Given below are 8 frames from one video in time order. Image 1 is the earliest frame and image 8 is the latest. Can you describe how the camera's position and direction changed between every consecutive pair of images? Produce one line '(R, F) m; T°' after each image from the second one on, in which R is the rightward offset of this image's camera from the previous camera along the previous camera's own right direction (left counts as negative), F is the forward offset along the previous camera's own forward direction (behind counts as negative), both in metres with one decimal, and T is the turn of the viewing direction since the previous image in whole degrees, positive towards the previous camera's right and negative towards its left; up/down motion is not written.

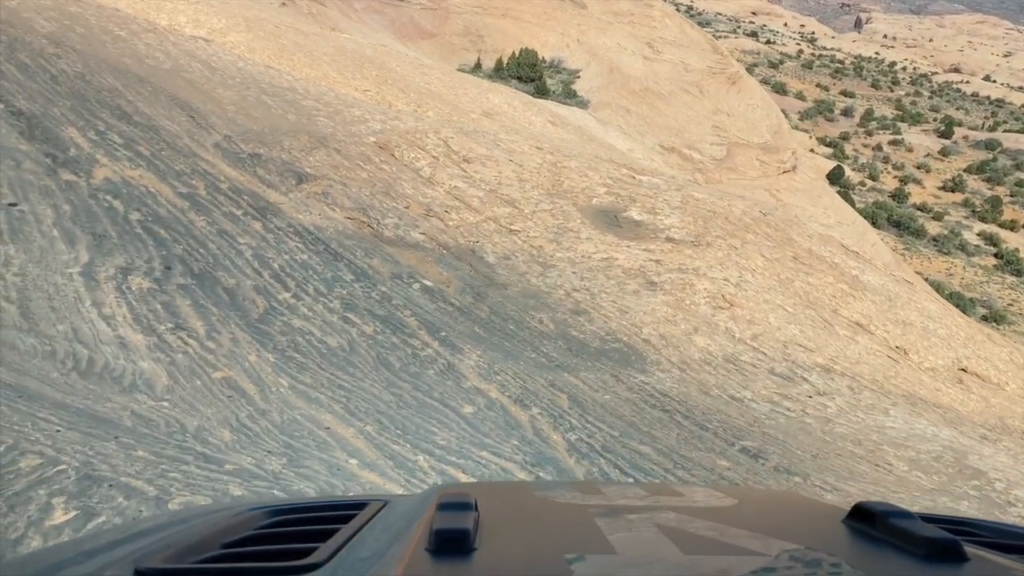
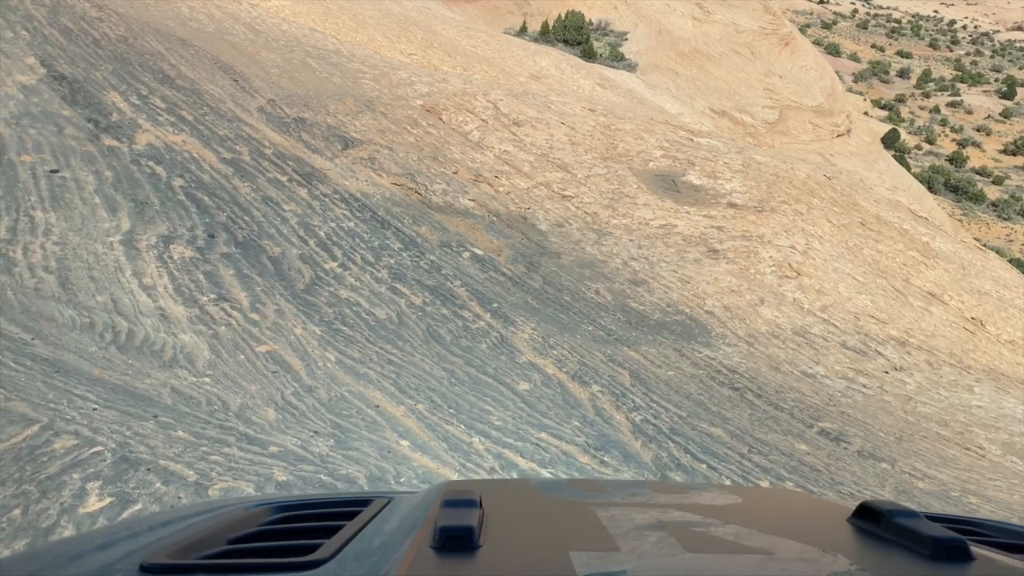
(-0.1, +0.5) m; -3°
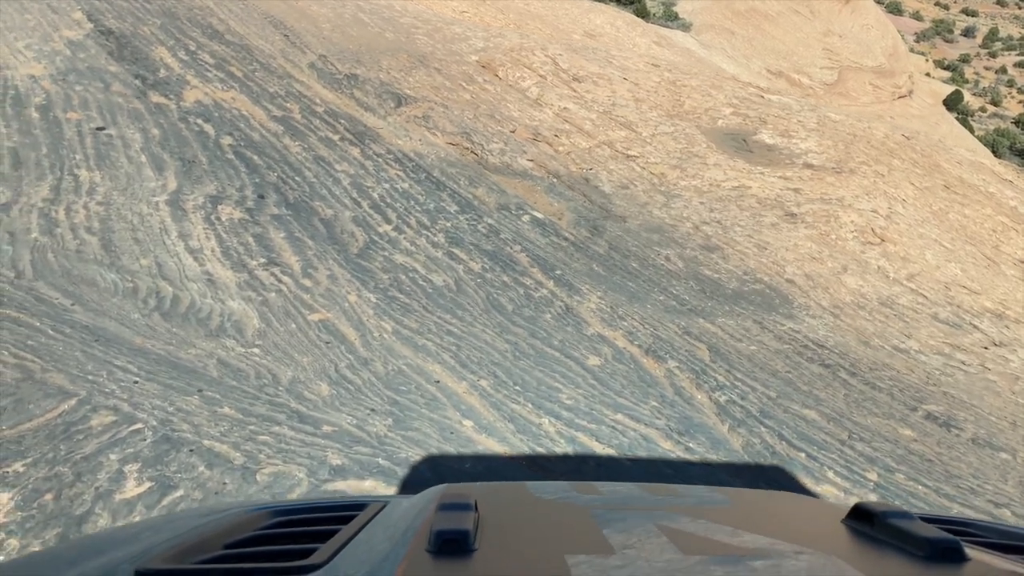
(-0.2, +0.6) m; -3°
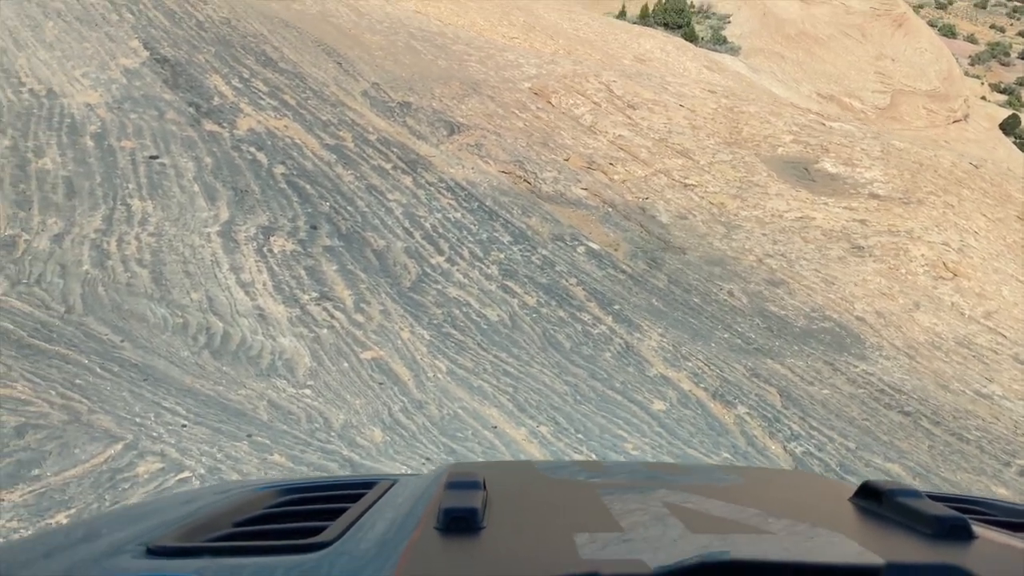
(-0.1, +0.3) m; -3°
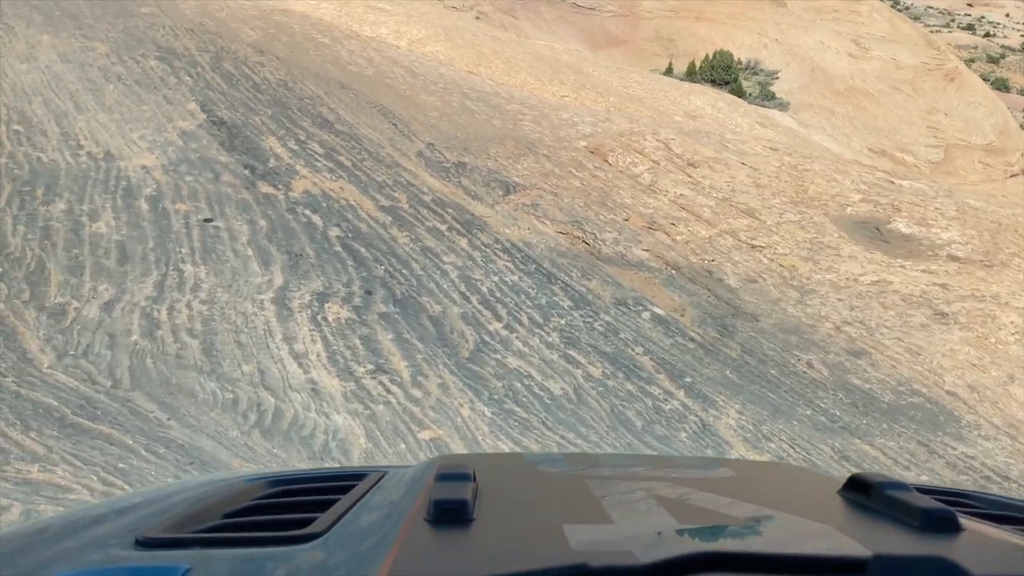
(-0.2, +0.4) m; -3°
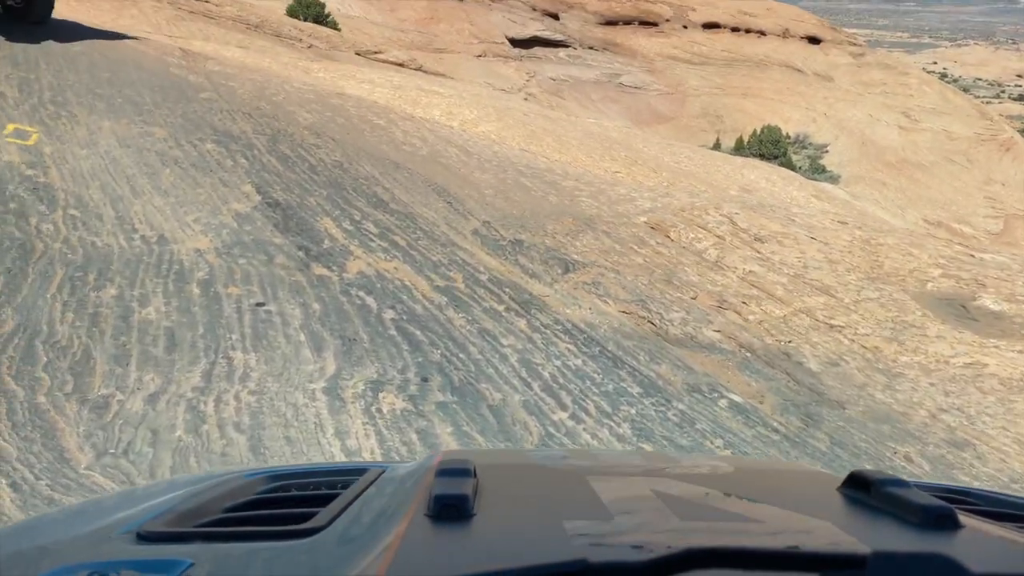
(-0.1, +0.5) m; -3°
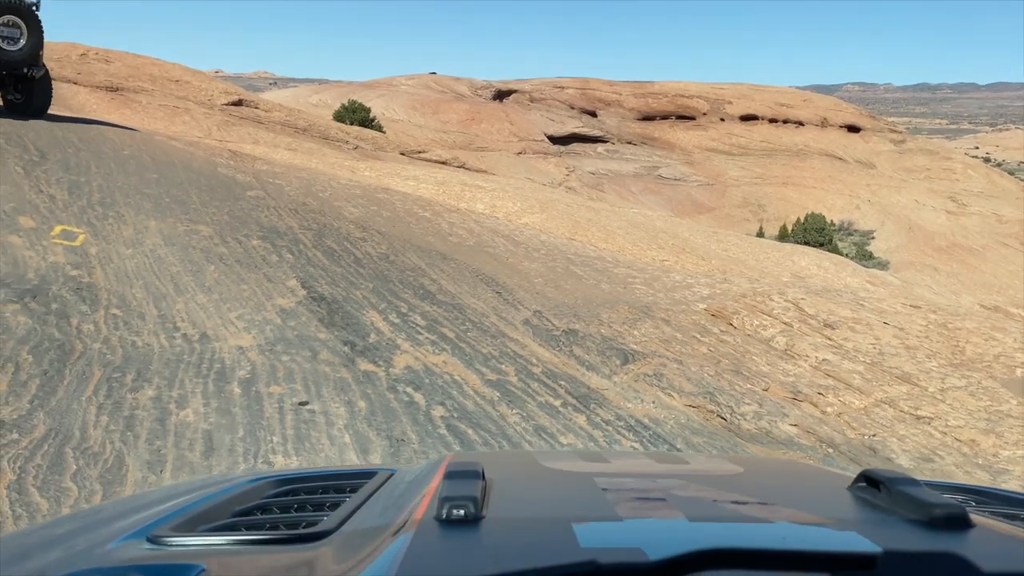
(-0.1, +0.5) m; -3°
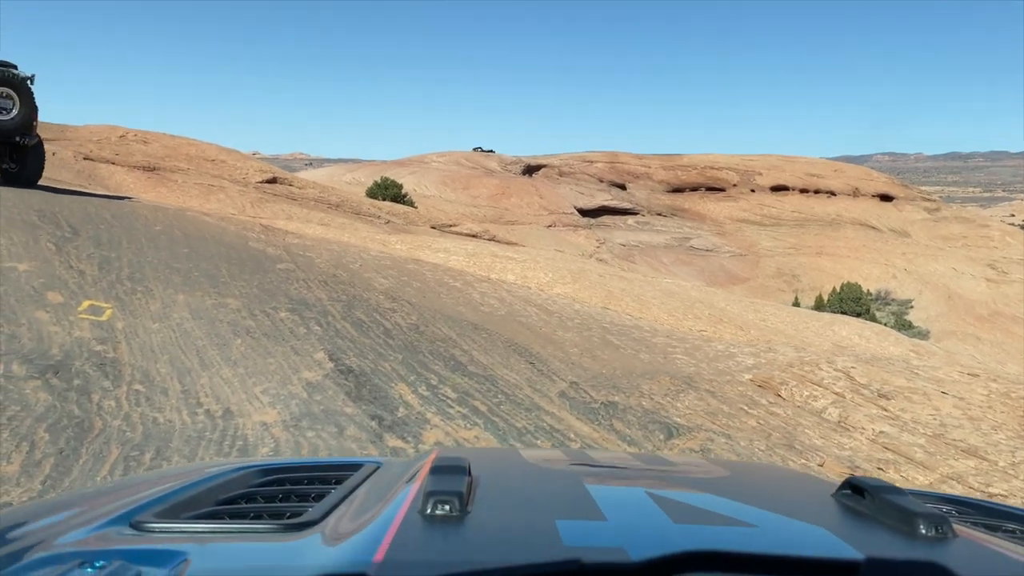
(0.0, +0.4) m; -2°
